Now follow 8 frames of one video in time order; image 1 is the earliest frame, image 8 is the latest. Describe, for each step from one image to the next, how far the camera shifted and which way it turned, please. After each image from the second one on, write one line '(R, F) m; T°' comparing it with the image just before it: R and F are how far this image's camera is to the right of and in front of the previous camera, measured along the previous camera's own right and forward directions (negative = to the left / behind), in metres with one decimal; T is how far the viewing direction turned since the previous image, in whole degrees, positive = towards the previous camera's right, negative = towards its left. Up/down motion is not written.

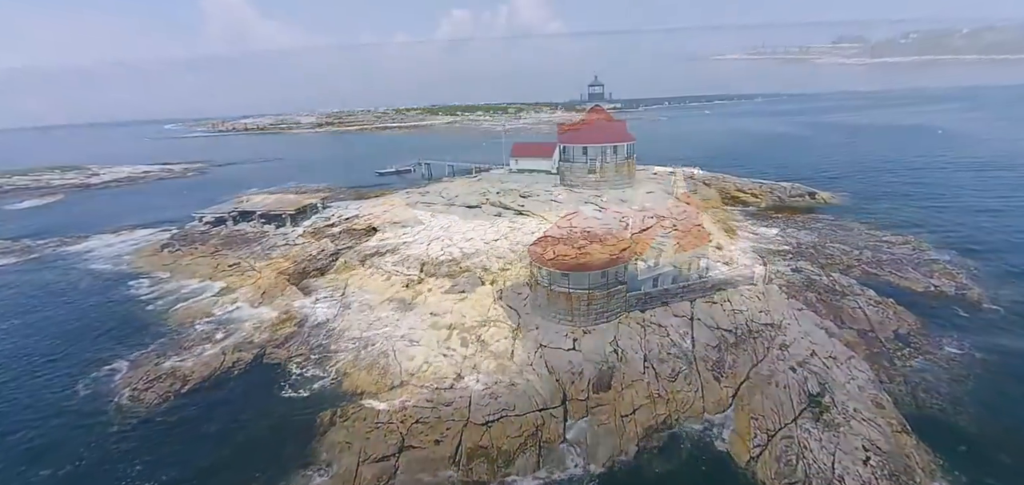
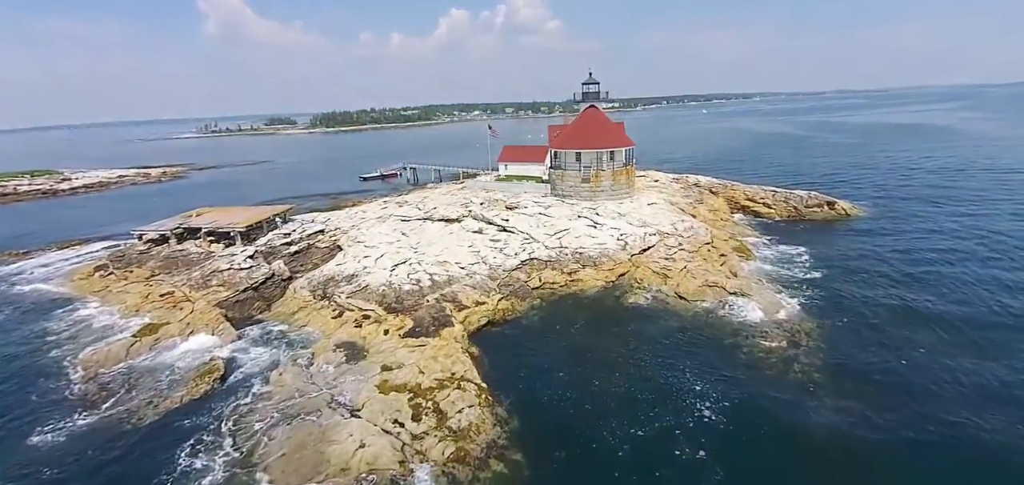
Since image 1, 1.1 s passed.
(+1.0, +3.4) m; 0°
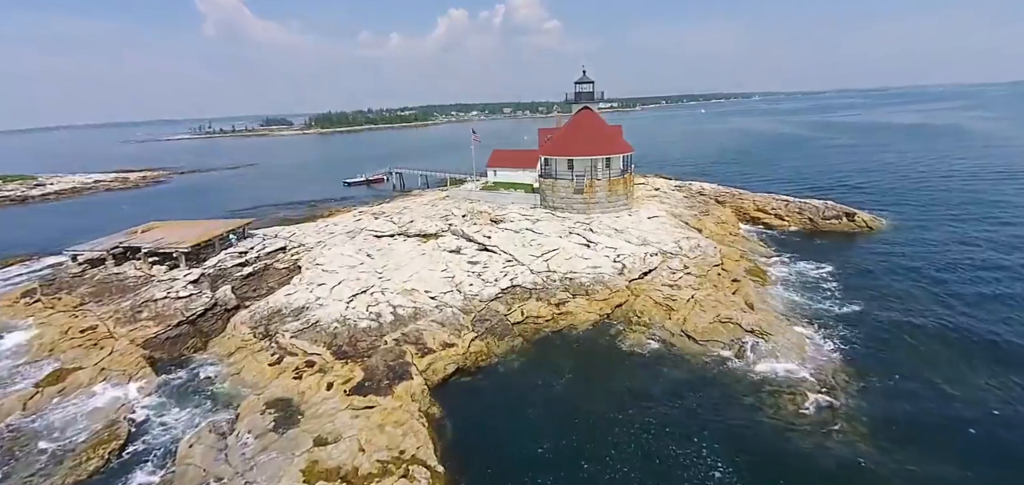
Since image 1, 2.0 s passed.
(+1.0, +2.9) m; 0°
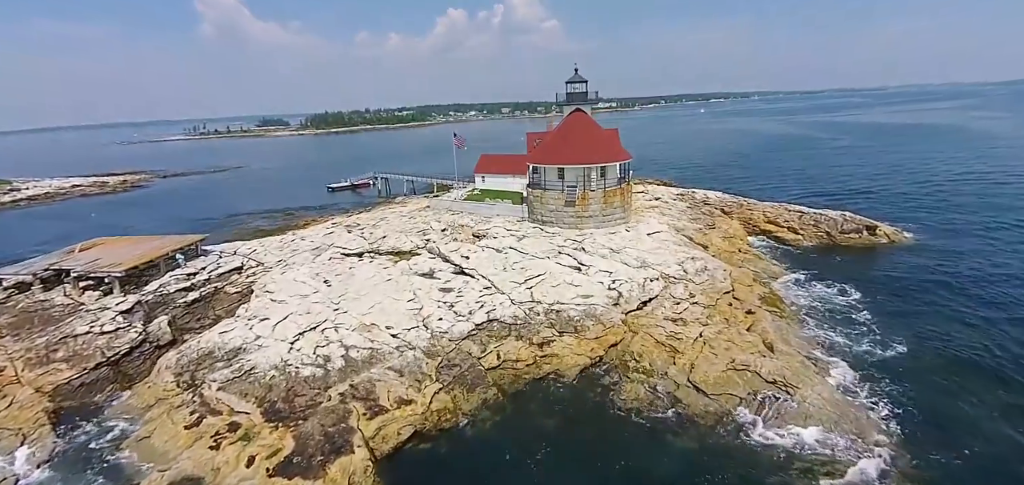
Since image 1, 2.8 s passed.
(+0.9, +2.6) m; 0°
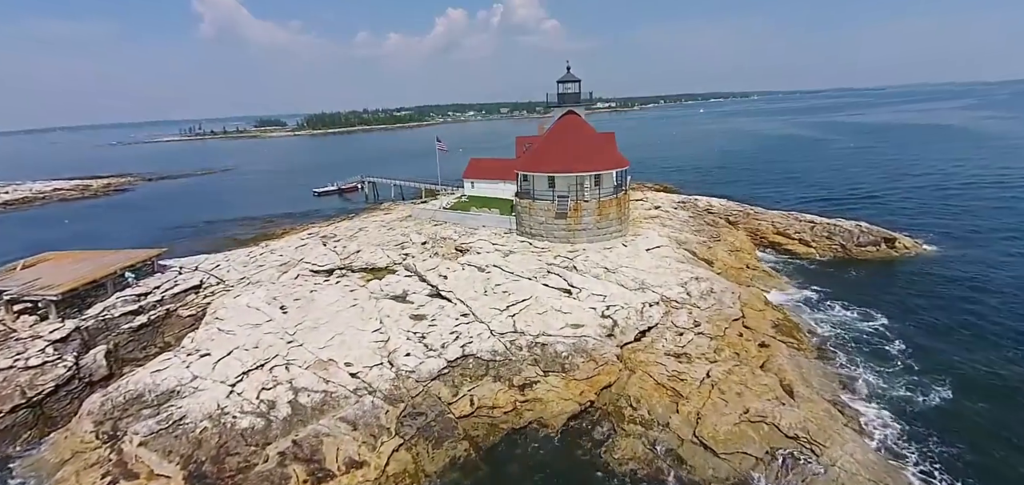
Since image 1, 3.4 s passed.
(+0.7, +2.0) m; 0°
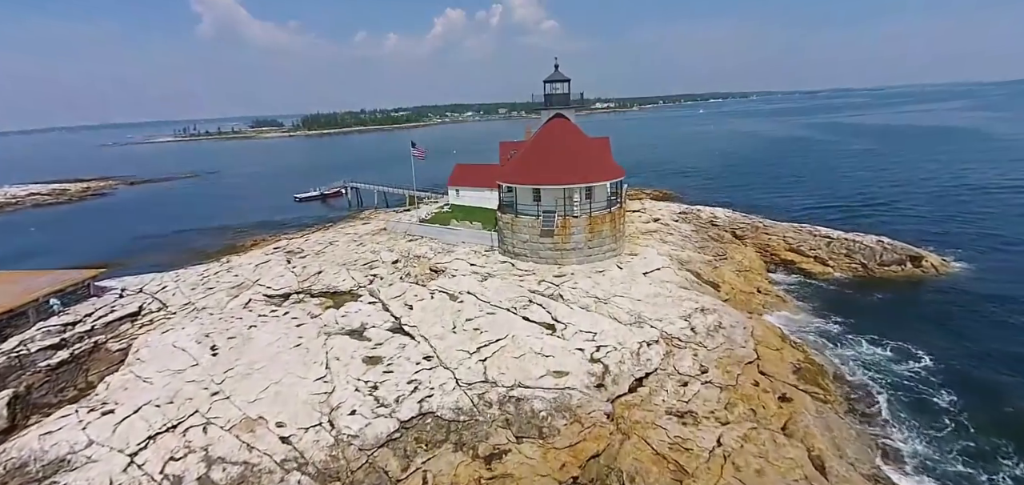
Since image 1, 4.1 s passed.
(+0.9, +2.3) m; 0°
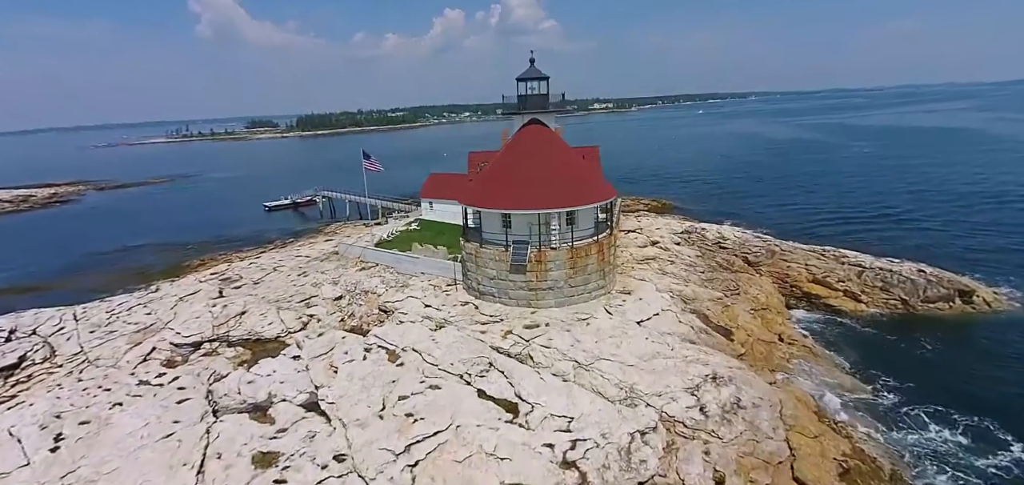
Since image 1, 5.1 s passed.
(+1.3, +3.3) m; 0°
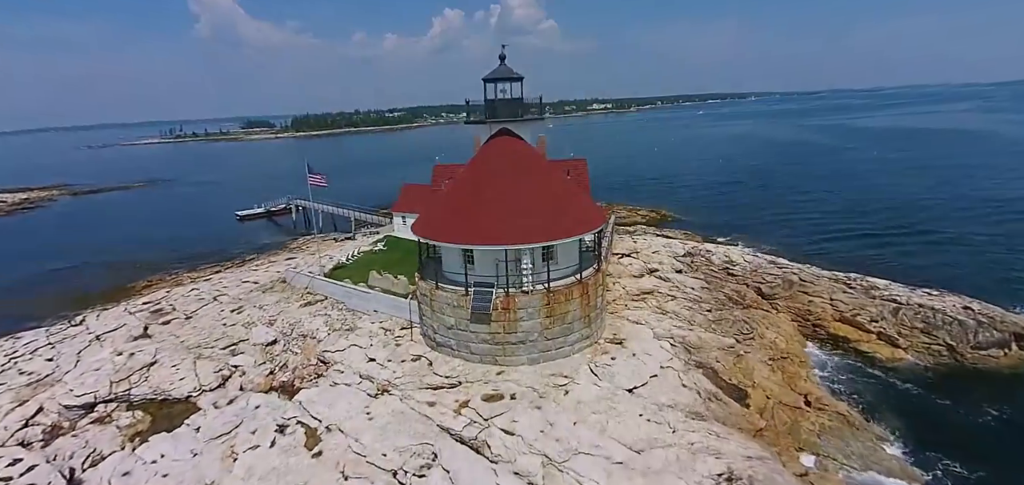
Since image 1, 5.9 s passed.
(+1.1, +2.7) m; 0°
